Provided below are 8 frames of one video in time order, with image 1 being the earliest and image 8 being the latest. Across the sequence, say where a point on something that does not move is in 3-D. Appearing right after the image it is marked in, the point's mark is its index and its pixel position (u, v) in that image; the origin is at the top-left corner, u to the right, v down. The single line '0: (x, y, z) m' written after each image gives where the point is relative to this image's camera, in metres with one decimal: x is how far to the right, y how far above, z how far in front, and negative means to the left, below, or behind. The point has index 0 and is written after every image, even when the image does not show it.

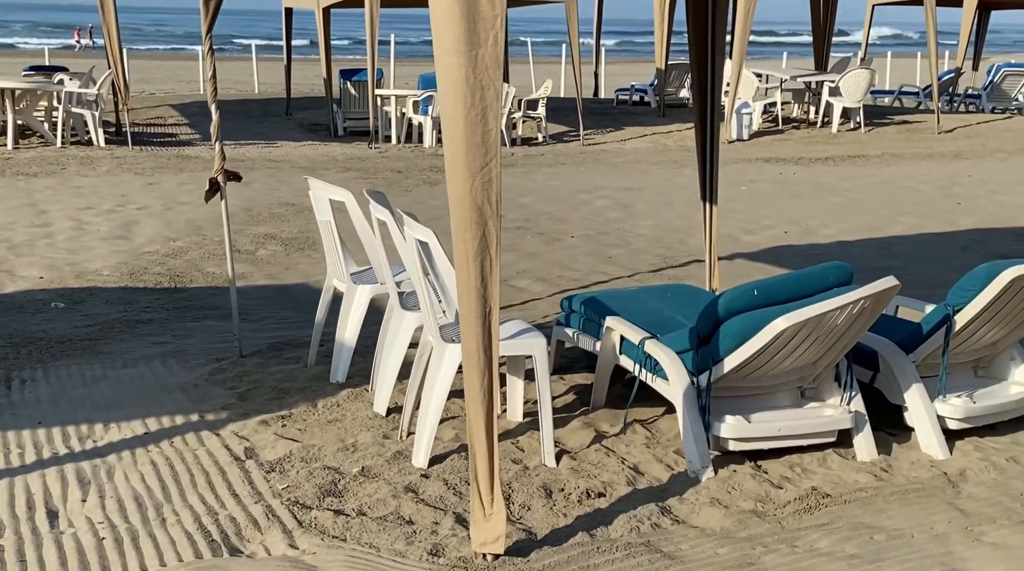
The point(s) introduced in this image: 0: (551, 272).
0: (+0.3, +0.1, +8.6) m
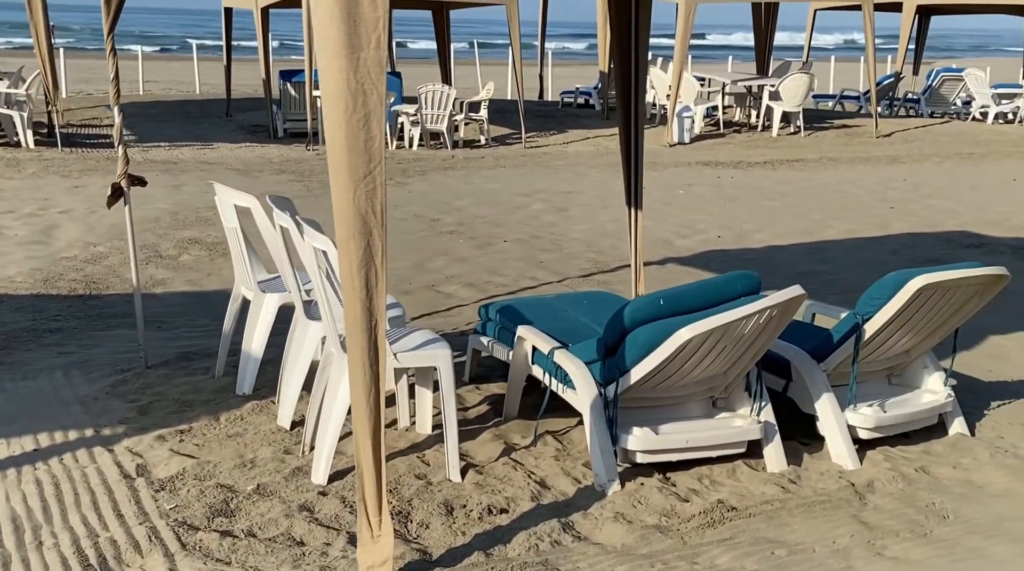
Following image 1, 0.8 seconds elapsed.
0: (-0.2, +0.1, +8.5) m
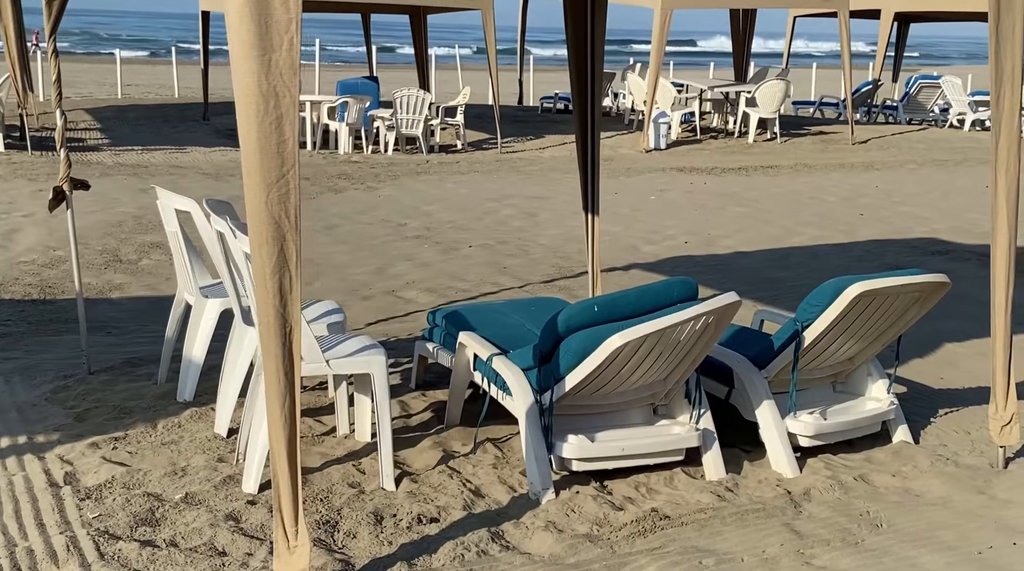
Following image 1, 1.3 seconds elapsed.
0: (-0.5, +0.1, +8.5) m
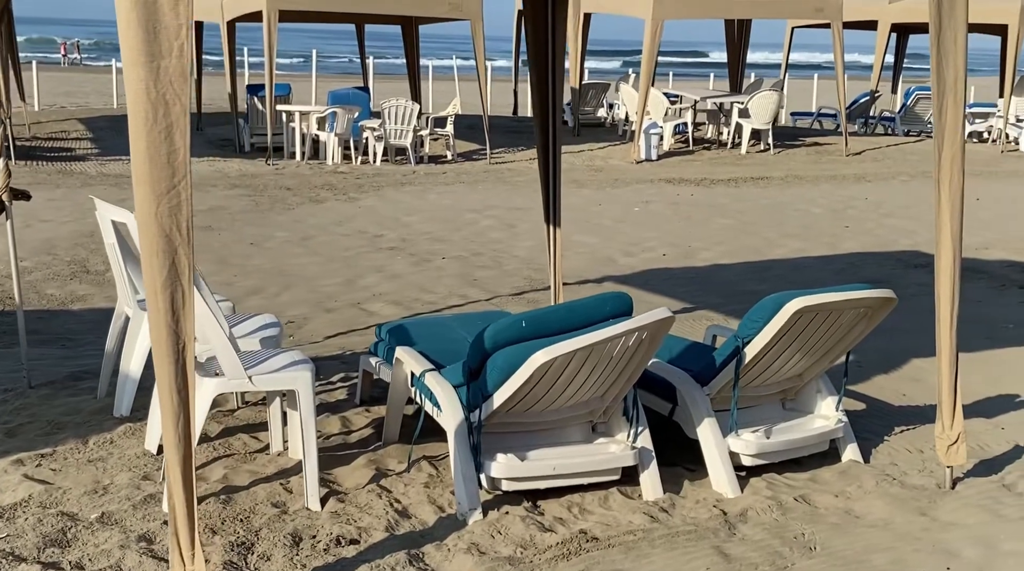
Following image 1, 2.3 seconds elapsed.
0: (-0.7, 0.0, +8.4) m
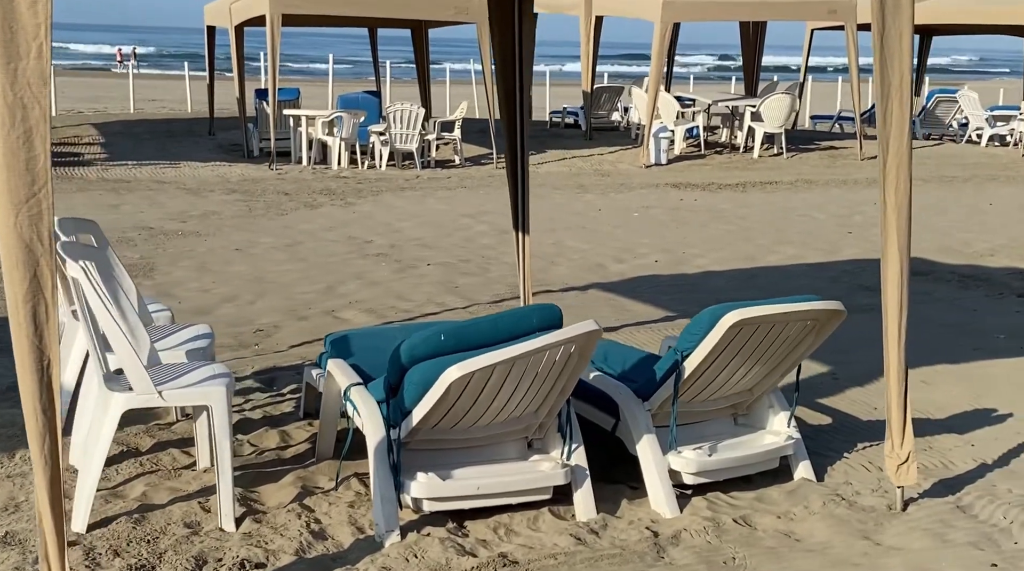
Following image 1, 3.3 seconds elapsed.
0: (-0.9, -0.1, +8.2) m
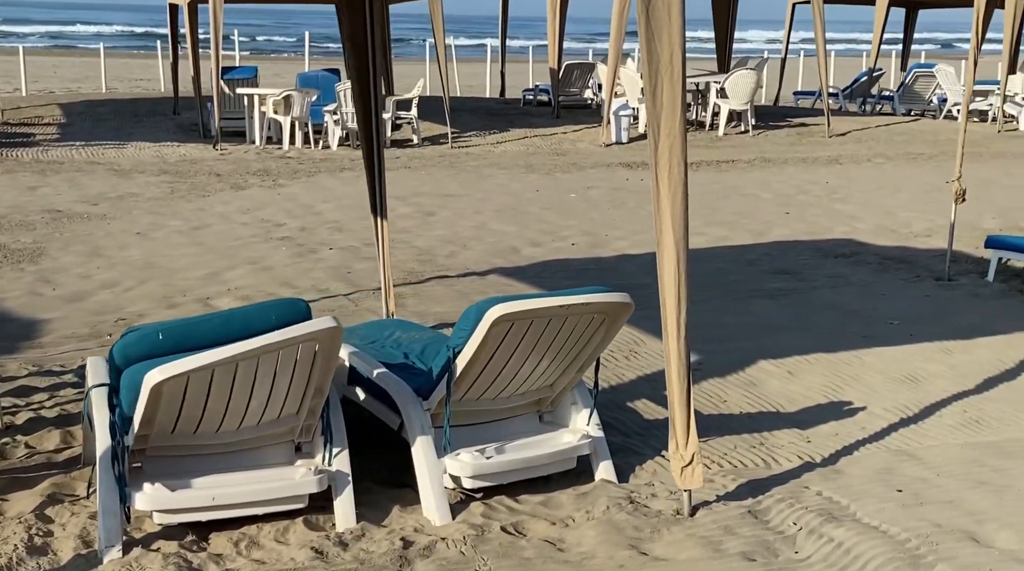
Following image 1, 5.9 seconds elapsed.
0: (-1.6, 0.0, +8.0) m
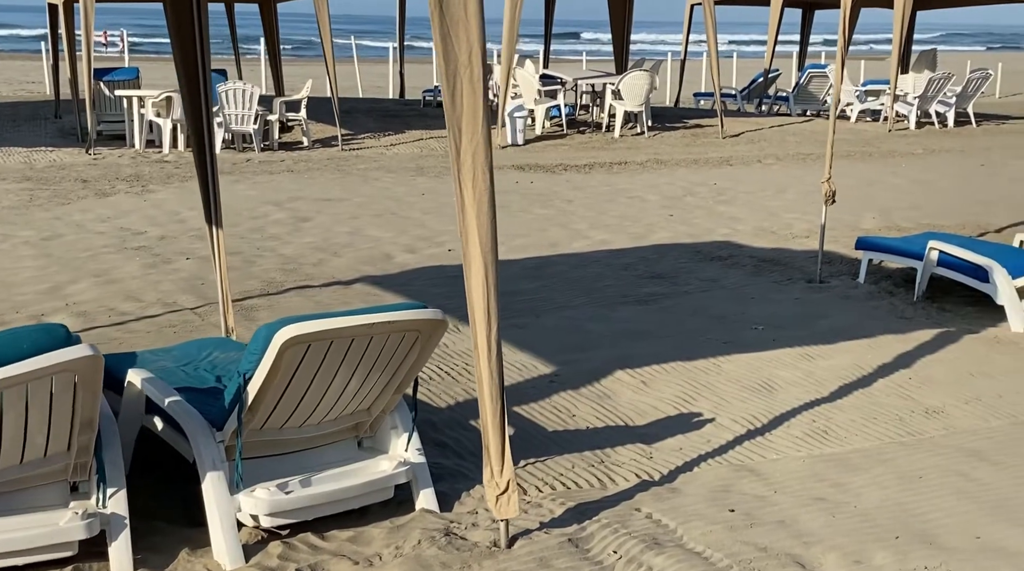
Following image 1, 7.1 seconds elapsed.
0: (-2.5, -0.1, +7.6) m
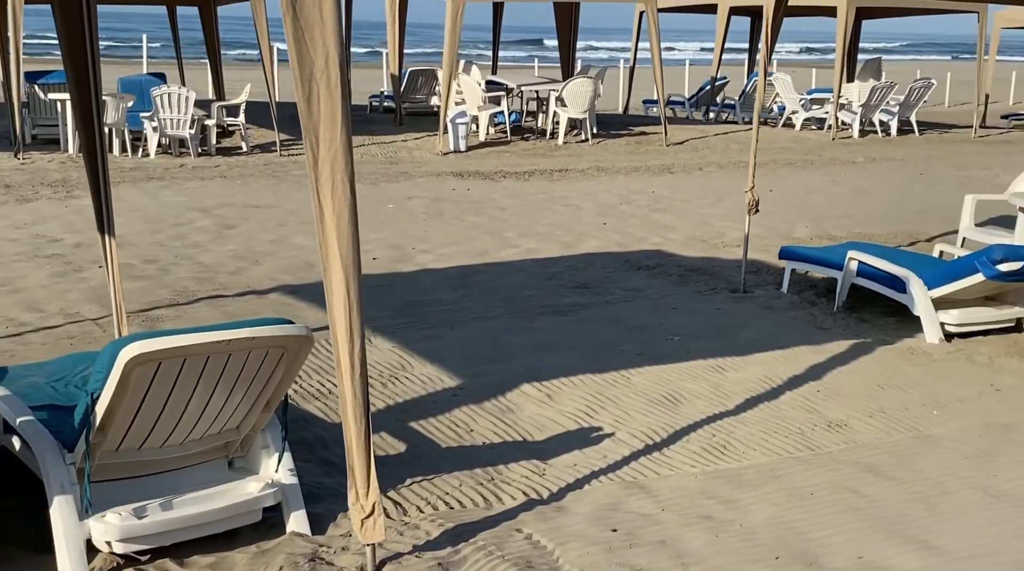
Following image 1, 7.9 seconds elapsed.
0: (-3.0, -0.1, +7.3) m
